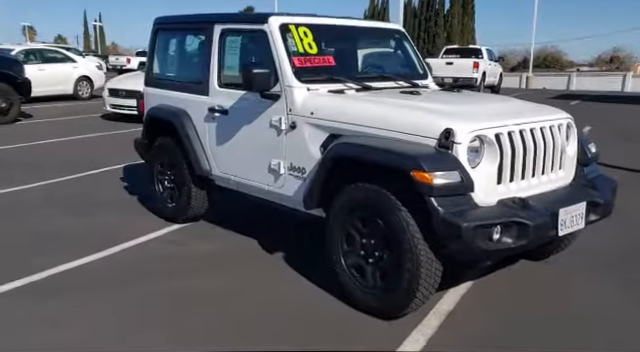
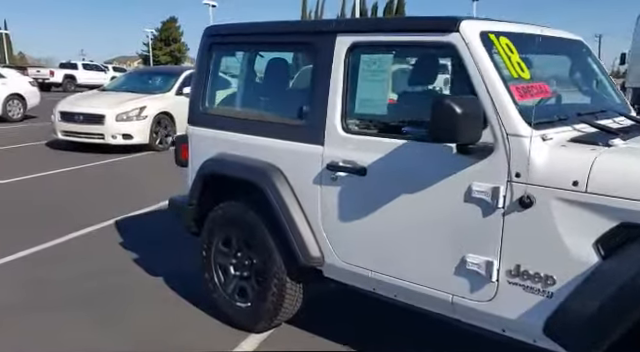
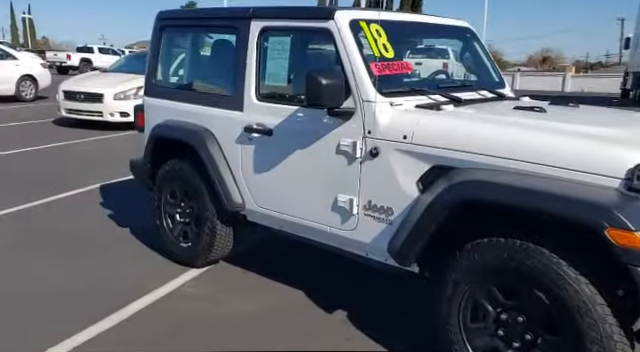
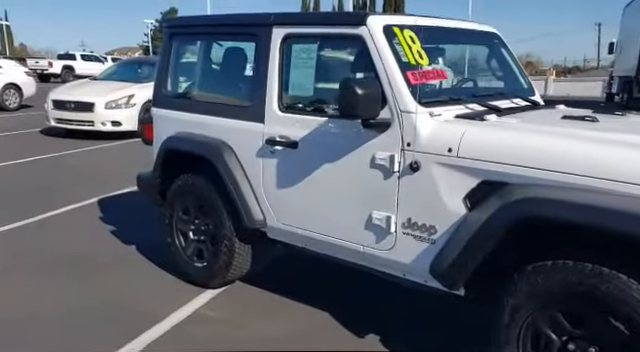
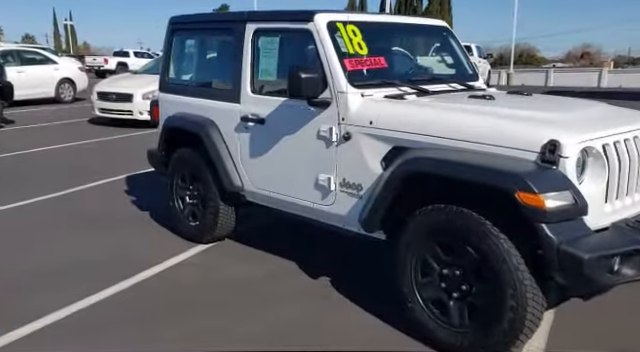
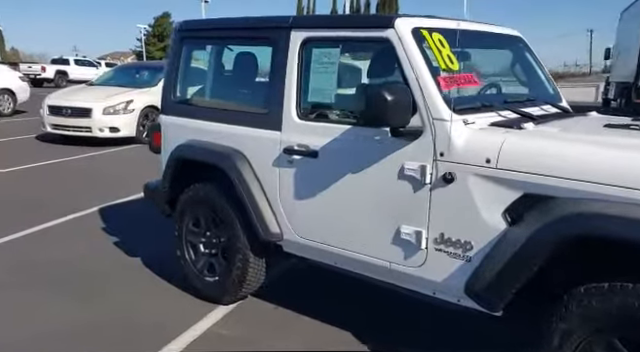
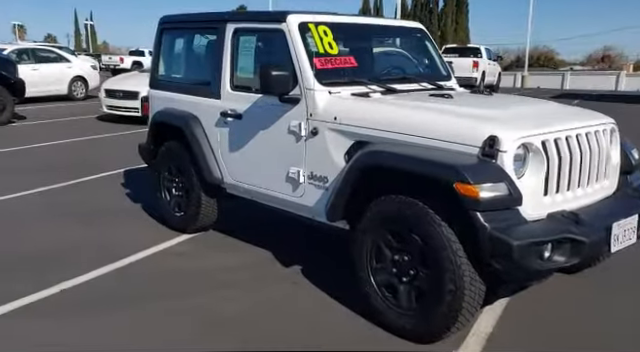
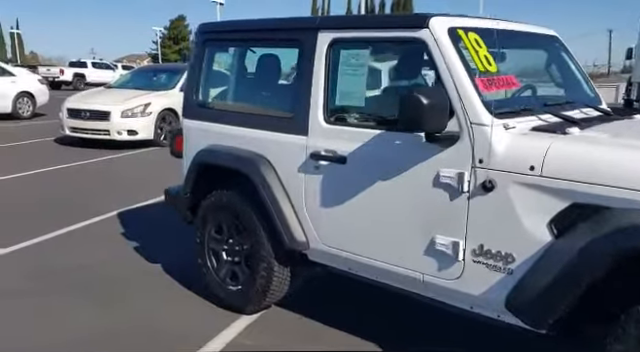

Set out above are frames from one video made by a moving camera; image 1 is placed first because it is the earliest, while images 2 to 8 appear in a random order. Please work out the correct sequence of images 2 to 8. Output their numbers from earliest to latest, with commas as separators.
7, 5, 3, 4, 6, 8, 2
